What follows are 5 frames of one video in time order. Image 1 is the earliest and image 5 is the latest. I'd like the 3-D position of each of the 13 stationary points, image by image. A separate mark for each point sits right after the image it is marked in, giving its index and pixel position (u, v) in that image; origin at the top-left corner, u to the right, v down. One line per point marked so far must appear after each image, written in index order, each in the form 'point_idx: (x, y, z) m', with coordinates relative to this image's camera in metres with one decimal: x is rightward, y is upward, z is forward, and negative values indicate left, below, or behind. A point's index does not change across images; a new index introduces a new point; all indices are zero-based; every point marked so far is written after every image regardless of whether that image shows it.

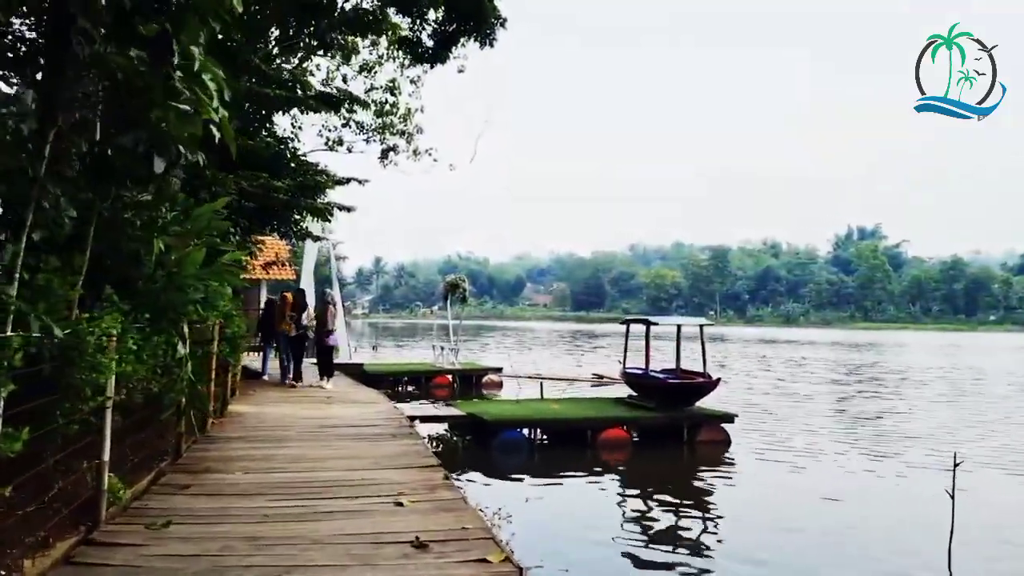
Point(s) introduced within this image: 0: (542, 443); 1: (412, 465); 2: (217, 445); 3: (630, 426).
0: (+0.4, -2.2, +12.0) m
1: (-0.8, -1.4, +6.9) m
2: (-2.7, -1.4, +7.8) m
3: (+1.7, -2.0, +12.2) m
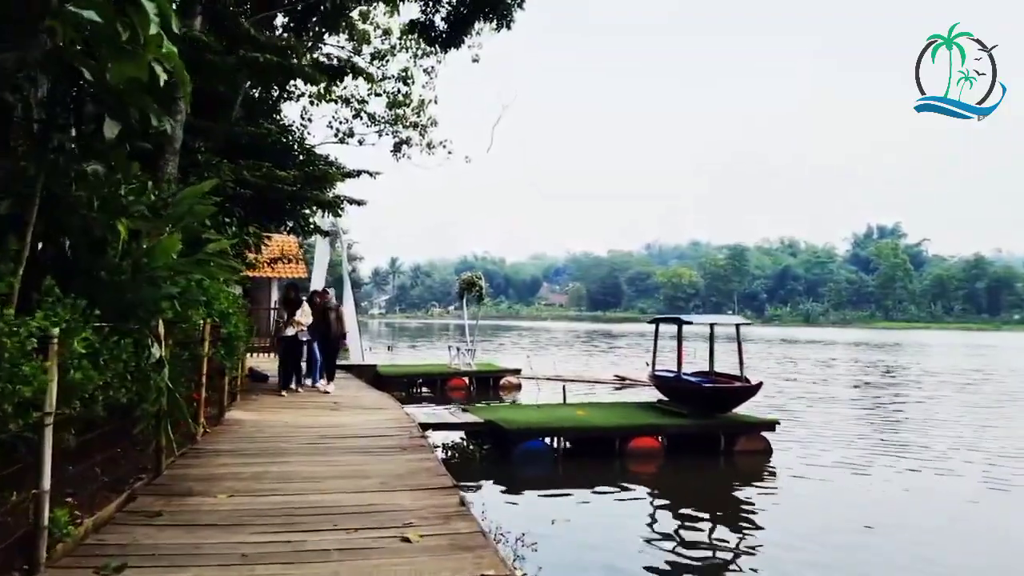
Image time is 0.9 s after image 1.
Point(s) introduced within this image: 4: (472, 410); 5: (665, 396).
0: (+0.7, -2.1, +11.1) m
1: (-0.6, -1.4, +5.9) m
2: (-2.5, -1.4, +6.9) m
3: (+2.0, -1.9, +11.2) m
4: (-0.5, -1.8, +12.3) m
5: (+2.2, -1.6, +12.6) m
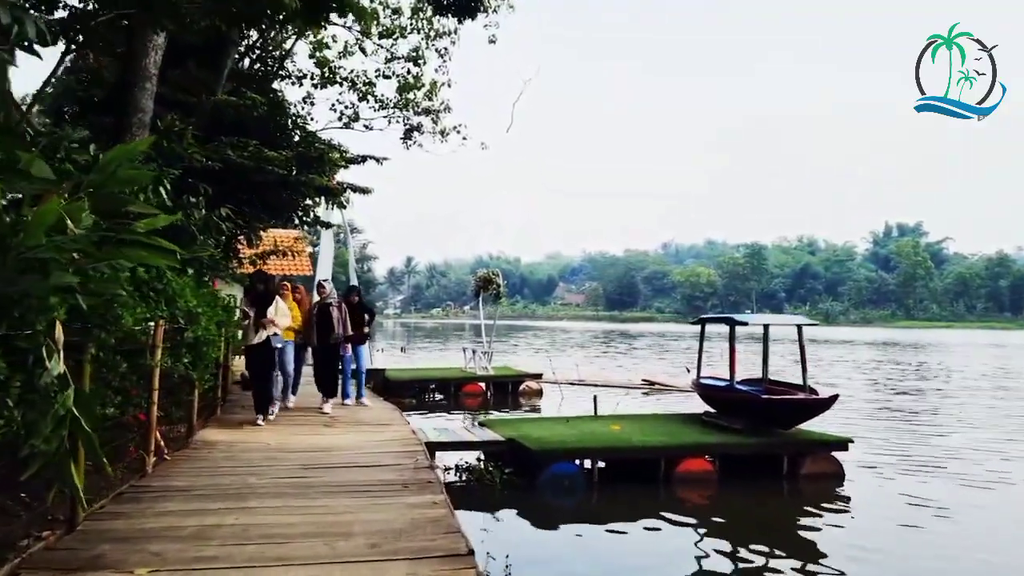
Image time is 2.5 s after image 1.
0: (+1.0, -2.1, +9.4) m
1: (-0.4, -1.3, +4.3) m
2: (-2.3, -1.3, +5.3) m
3: (+2.2, -1.8, +9.5) m
4: (-0.2, -1.7, +10.7) m
5: (+2.5, -1.5, +10.8) m
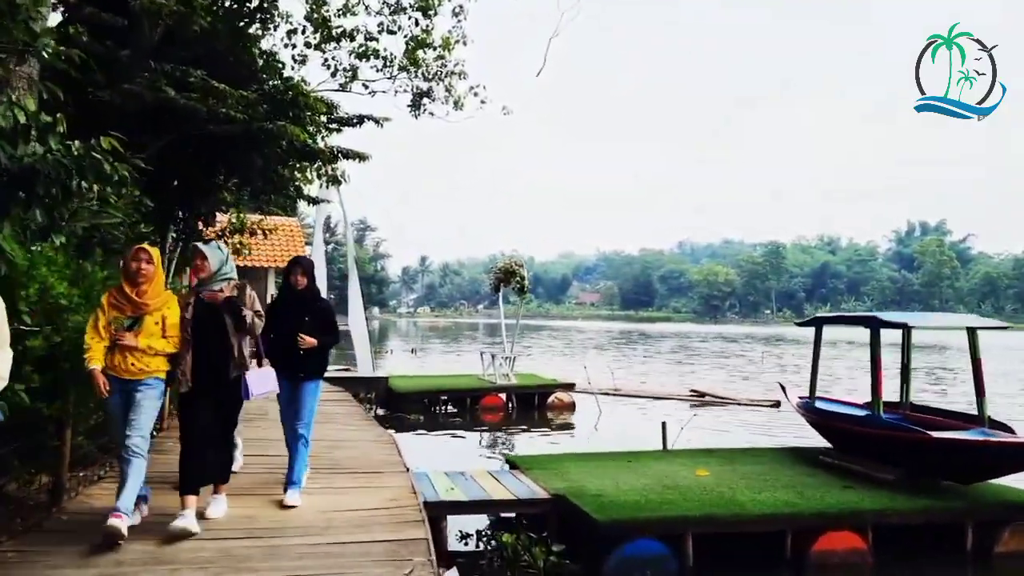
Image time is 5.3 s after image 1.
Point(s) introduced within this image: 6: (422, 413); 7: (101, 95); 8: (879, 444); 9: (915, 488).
0: (+1.3, -2.0, +6.3) m
1: (-0.2, -1.2, +1.2) m
2: (-2.0, -1.2, +2.2) m
3: (+2.6, -1.7, +6.4) m
4: (+0.1, -1.6, +7.6) m
5: (+2.9, -1.4, +7.7) m
6: (-1.7, -2.4, +16.3) m
7: (-4.1, +1.9, +8.5) m
8: (+3.0, -1.3, +7.3) m
9: (+3.2, -1.5, +6.9) m
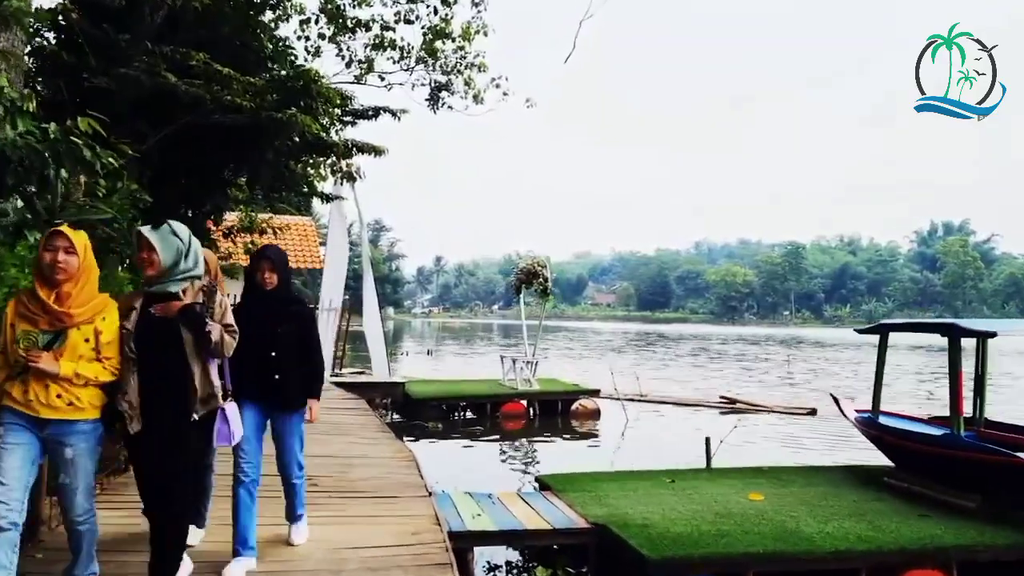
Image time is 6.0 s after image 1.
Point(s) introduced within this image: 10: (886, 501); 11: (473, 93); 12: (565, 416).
0: (+1.6, -2.0, +5.6) m
1: (0.0, -1.2, +0.5) m
2: (-1.8, -1.2, +1.5) m
3: (+2.8, -1.8, +5.6) m
4: (+0.4, -1.6, +6.9) m
5: (+3.2, -1.4, +7.0) m
6: (-1.3, -2.4, +15.6) m
7: (-3.8, +1.9, +7.9) m
8: (+3.2, -1.3, +6.5) m
9: (+3.4, -1.5, +6.1) m
10: (+2.8, -1.6, +6.5) m
11: (-0.7, +3.6, +15.8) m
12: (+1.0, -2.4, +16.3) m
